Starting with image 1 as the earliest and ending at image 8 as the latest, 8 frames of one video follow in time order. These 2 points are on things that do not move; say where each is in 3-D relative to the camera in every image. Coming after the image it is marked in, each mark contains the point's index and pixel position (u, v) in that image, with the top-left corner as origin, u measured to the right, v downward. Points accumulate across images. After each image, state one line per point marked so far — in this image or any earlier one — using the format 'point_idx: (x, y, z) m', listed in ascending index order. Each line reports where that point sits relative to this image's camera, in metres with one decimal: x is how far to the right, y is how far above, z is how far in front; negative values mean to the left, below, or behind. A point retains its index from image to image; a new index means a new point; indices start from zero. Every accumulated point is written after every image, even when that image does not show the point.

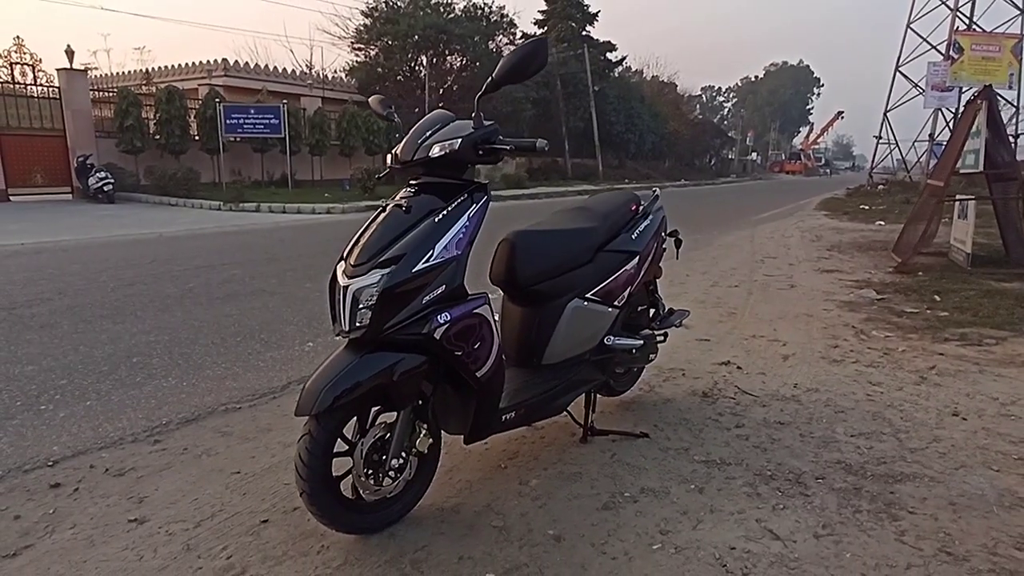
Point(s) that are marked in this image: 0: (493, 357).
0: (-0.1, -0.3, +2.4) m
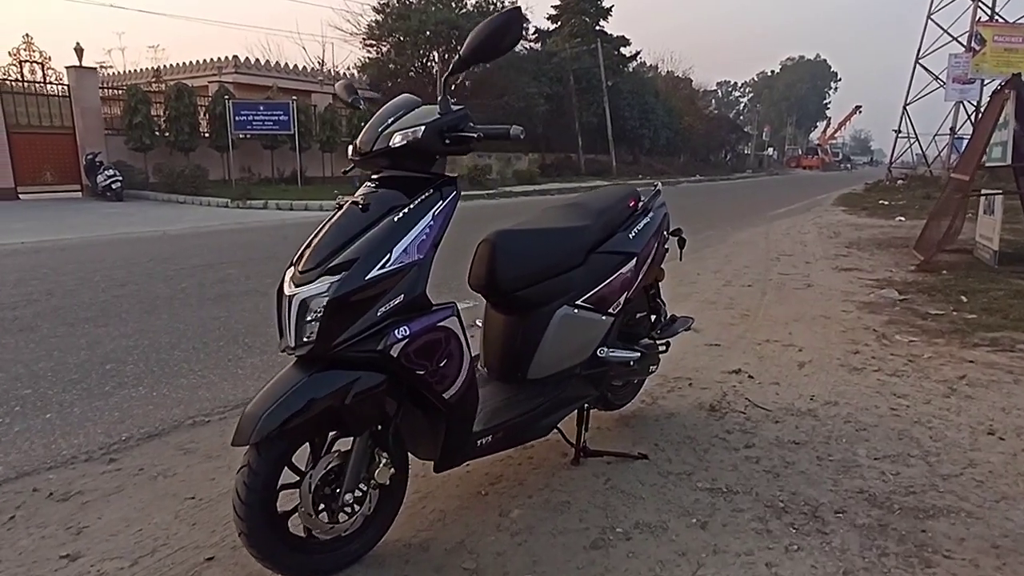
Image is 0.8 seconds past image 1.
0: (-0.2, -0.3, +2.1) m
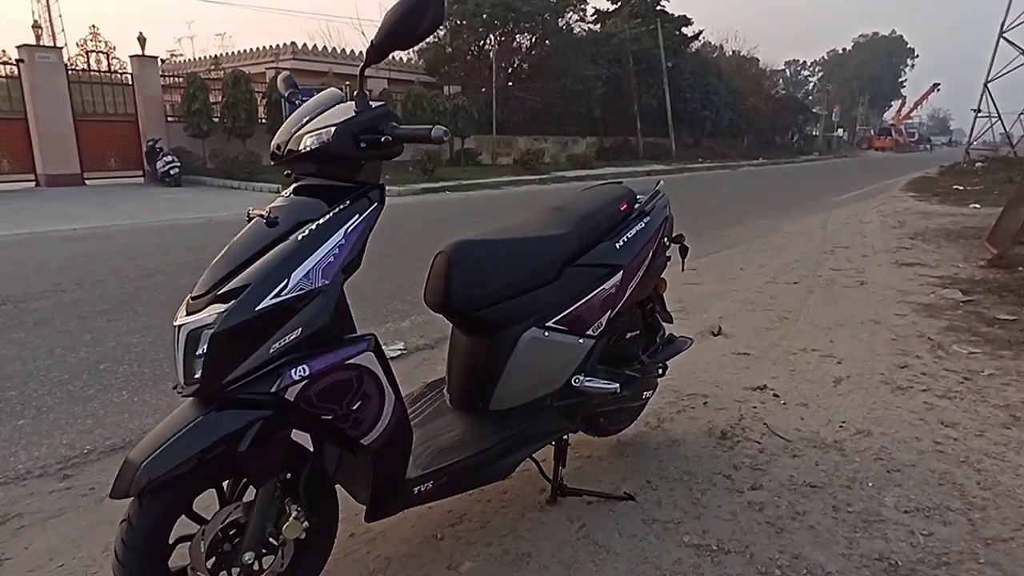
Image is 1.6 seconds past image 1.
0: (-0.4, -0.4, +1.8) m
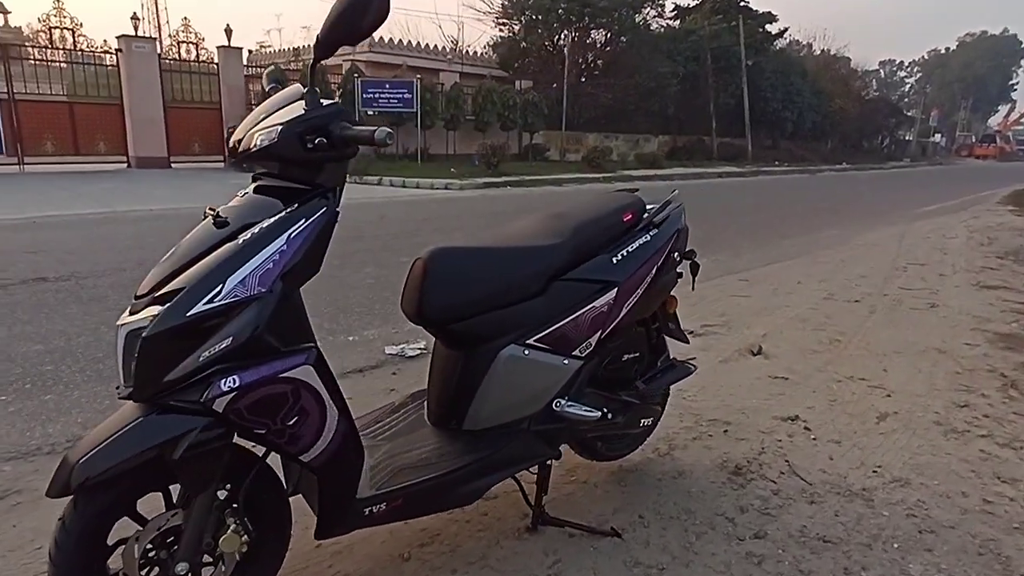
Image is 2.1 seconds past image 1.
0: (-0.5, -0.4, +1.7) m
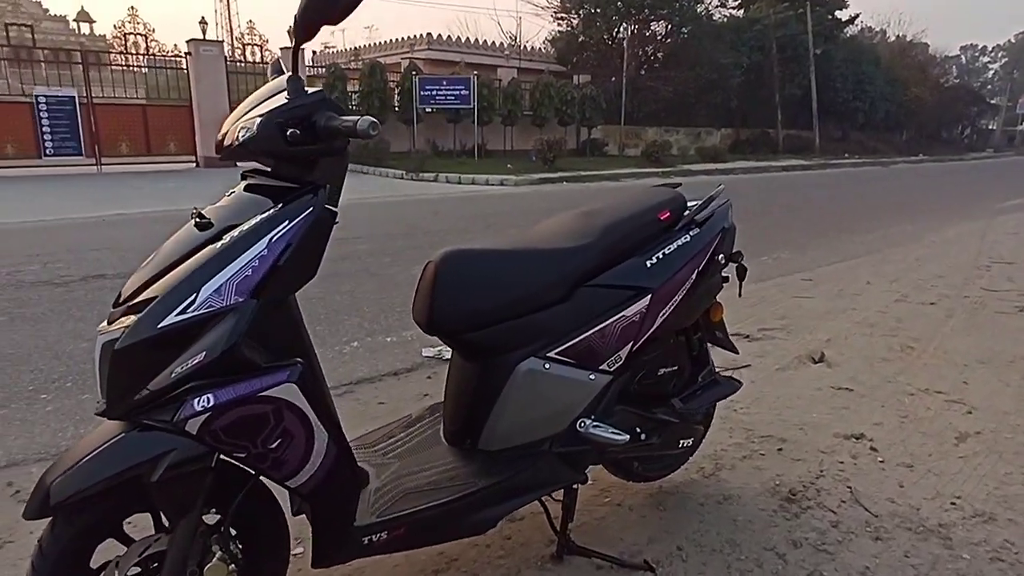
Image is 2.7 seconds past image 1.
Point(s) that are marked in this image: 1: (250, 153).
0: (-0.5, -0.4, +1.6) m
1: (-0.7, +0.3, +1.5) m
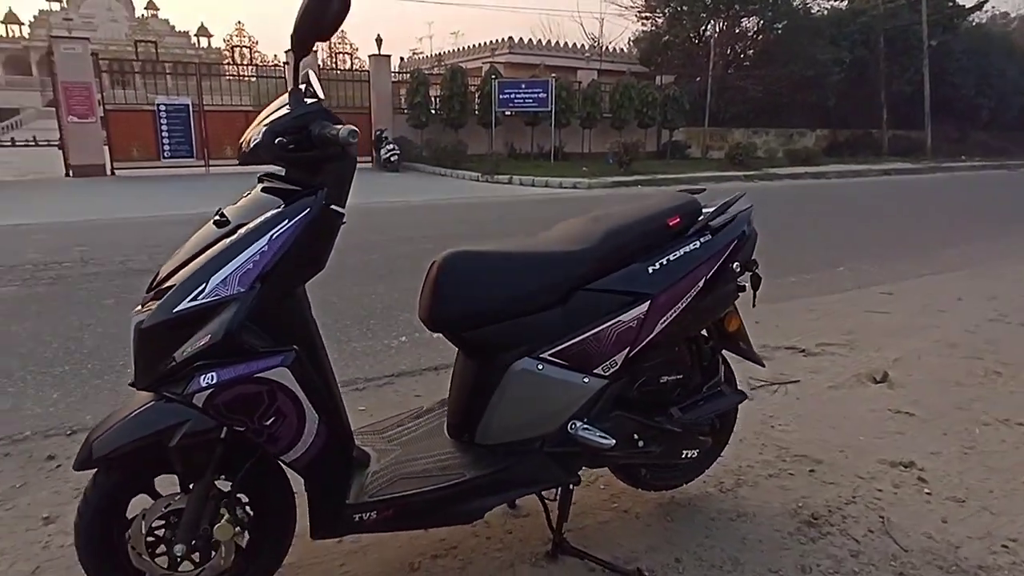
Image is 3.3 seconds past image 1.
0: (-0.6, -0.4, +1.7) m
1: (-0.7, +0.4, +1.6) m
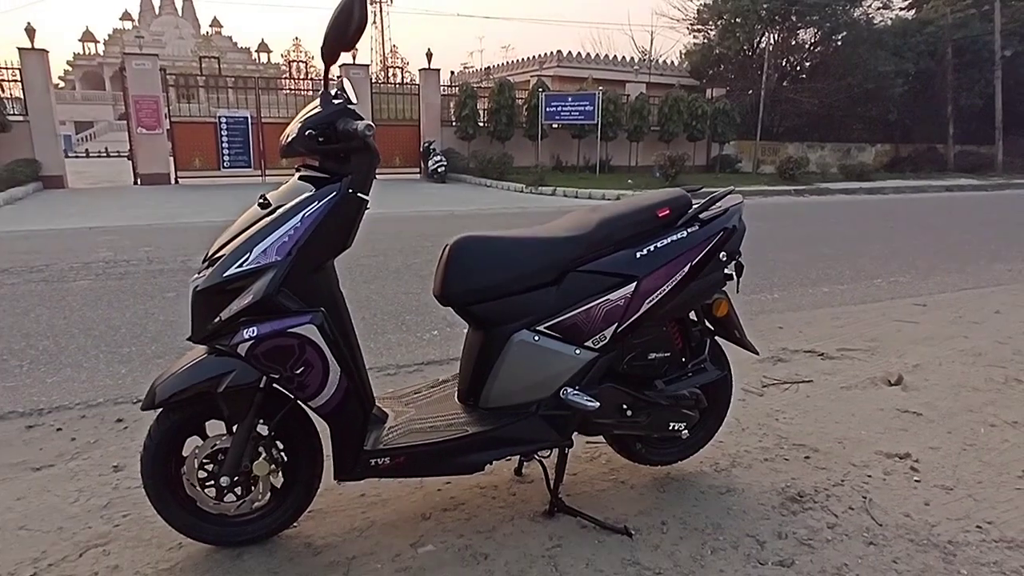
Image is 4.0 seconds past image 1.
0: (-0.6, -0.3, +2.0) m
1: (-0.7, +0.5, +1.9) m
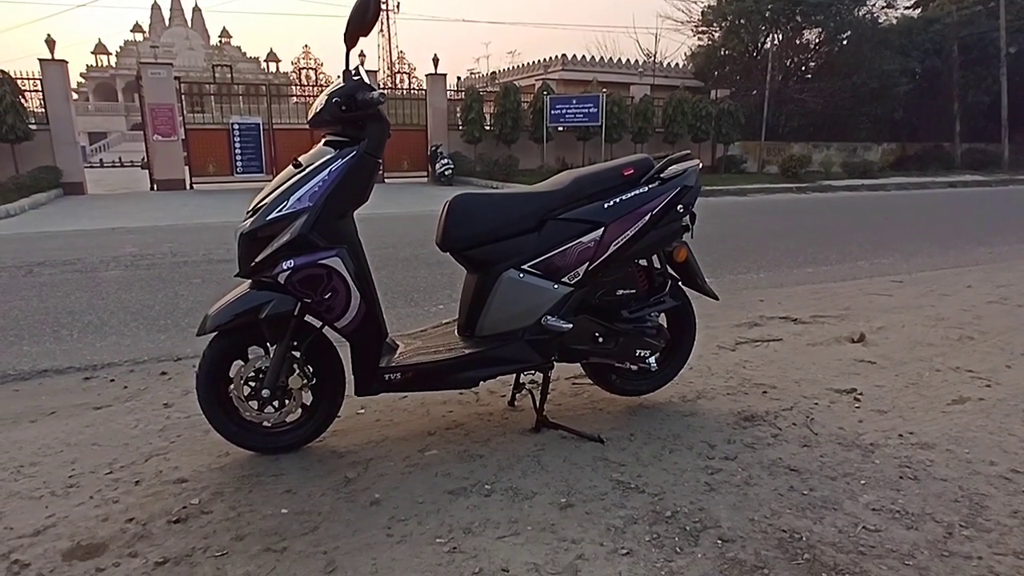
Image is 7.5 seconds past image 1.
0: (-0.6, -0.1, +2.4) m
1: (-0.8, +0.7, +2.4) m
